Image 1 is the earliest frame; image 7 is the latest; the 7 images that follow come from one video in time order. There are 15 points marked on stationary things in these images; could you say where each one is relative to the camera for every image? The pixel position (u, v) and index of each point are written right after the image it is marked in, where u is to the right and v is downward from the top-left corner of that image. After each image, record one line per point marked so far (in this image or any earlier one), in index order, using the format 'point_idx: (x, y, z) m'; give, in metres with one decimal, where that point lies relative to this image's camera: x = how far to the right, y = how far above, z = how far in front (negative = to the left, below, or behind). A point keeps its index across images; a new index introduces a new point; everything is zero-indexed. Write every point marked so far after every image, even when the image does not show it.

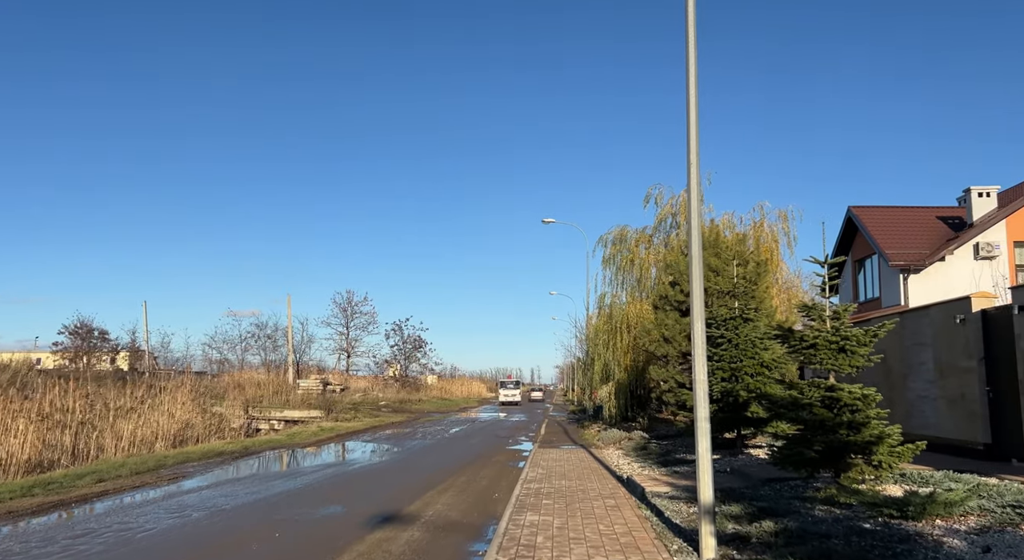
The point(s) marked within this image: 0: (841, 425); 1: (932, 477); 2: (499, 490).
0: (+4.0, -1.8, +9.2) m
1: (+5.3, -2.5, +9.6) m
2: (-0.3, -3.8, +13.8) m
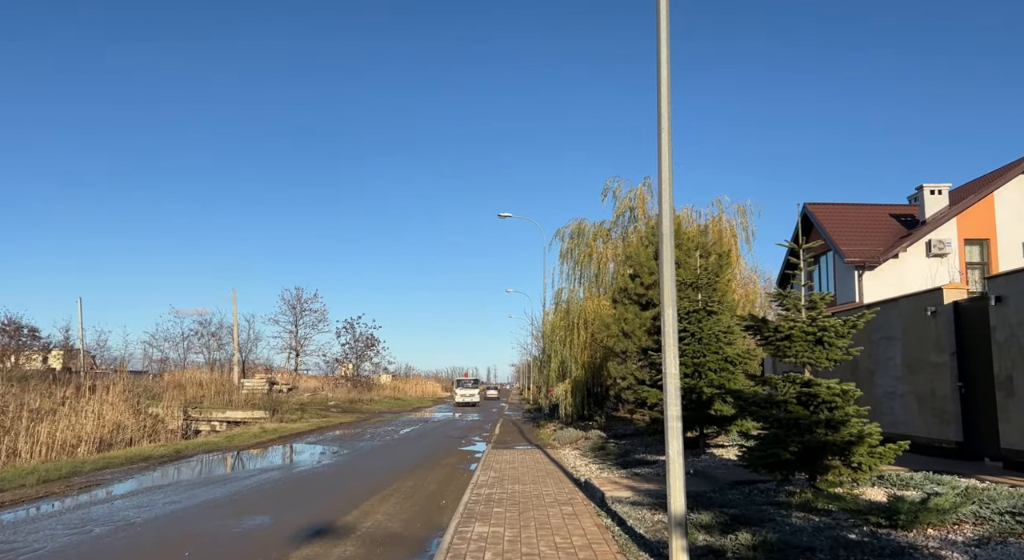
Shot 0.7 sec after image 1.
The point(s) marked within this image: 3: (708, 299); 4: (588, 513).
0: (+3.4, -1.6, +8.4) m
1: (+4.7, -2.3, +8.9) m
2: (-1.1, -3.7, +12.8) m
3: (+3.7, -0.4, +14.4) m
4: (+1.0, -3.1, +10.1) m
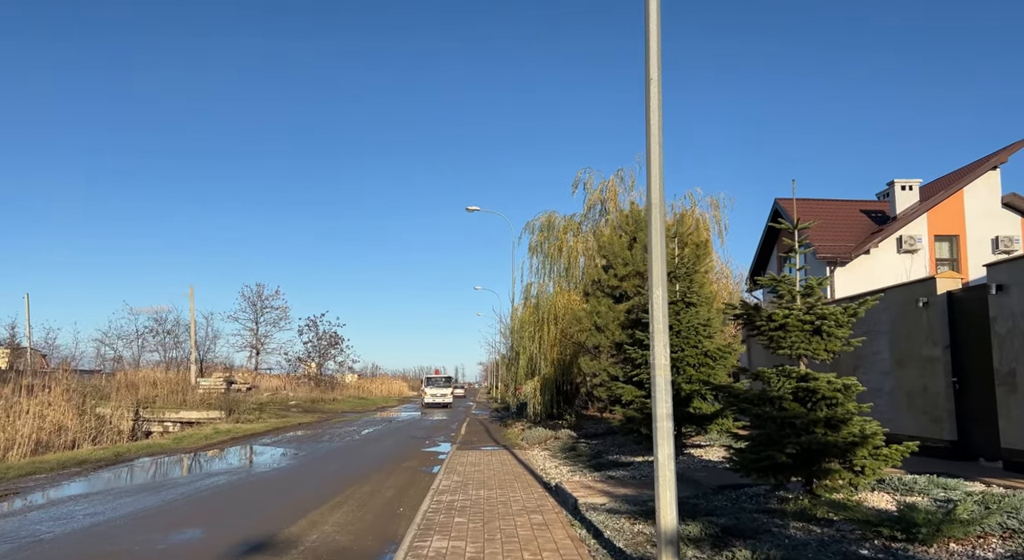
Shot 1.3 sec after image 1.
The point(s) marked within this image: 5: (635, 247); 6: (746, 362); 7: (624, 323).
0: (+3.0, -1.4, +7.5) m
1: (+4.3, -2.2, +8.1) m
2: (-1.7, -3.5, +11.7) m
3: (+3.1, -0.2, +13.5) m
4: (+0.6, -2.9, +9.2) m
5: (+2.7, +0.7, +16.2) m
6: (+5.3, -1.9, +17.2) m
7: (+2.3, -0.8, +15.3) m
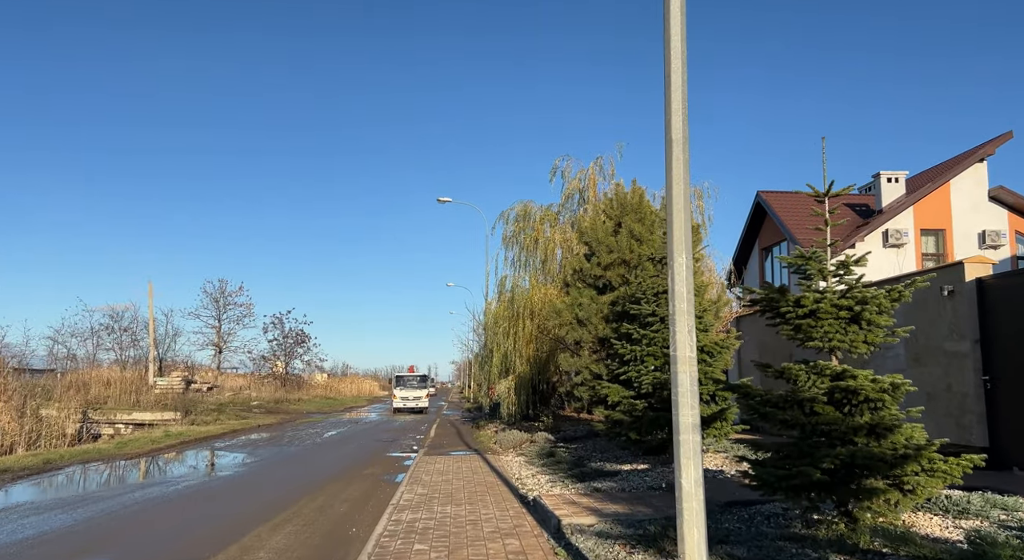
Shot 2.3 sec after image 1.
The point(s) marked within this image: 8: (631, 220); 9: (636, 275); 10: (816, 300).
0: (+2.8, -1.2, +6.1) m
1: (+4.0, -2.0, +6.7) m
2: (-2.1, -3.2, +10.2) m
3: (+2.7, 0.0, +12.1) m
4: (+0.3, -2.7, +7.7) m
5: (+2.1, +0.9, +14.8) m
6: (+4.7, -1.7, +15.9) m
7: (+1.8, -0.6, +13.9) m
8: (+2.3, +1.1, +14.7) m
9: (+2.2, +0.1, +13.7) m
10: (+2.6, -0.2, +6.6) m
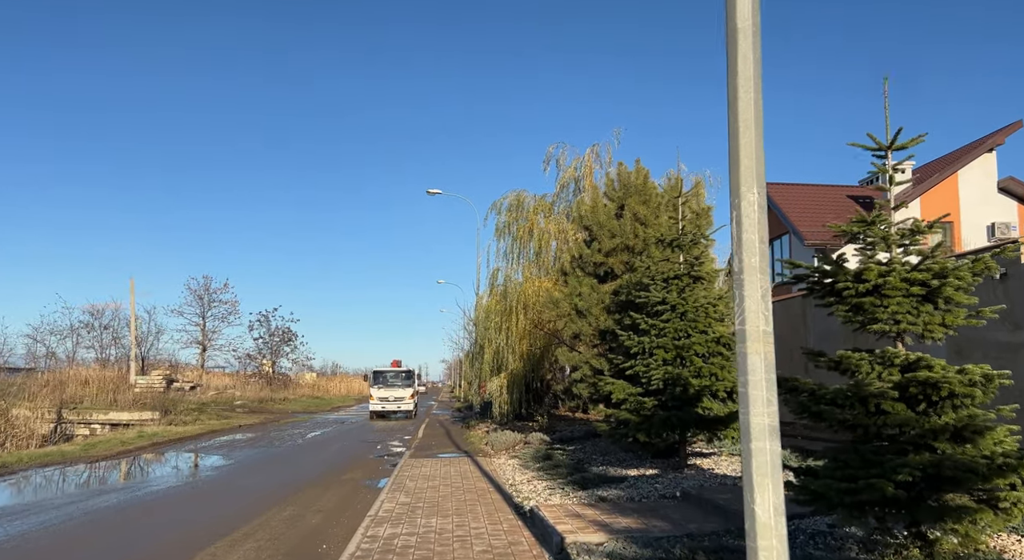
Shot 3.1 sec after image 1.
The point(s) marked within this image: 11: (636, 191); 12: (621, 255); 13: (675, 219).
0: (+2.8, -1.0, +4.9) m
1: (+4.0, -1.7, +5.5) m
2: (-2.1, -3.0, +8.9) m
3: (+2.6, +0.3, +10.9) m
4: (+0.3, -2.5, +6.4) m
5: (+2.0, +1.1, +13.6) m
6: (+4.6, -1.5, +14.7) m
7: (+1.7, -0.4, +12.7) m
8: (+2.2, +1.4, +13.5) m
9: (+2.1, +0.3, +12.5) m
10: (+2.6, 0.0, +5.4) m
11: (+2.2, +1.6, +13.7) m
12: (+1.9, +0.4, +13.5) m
13: (+2.7, +1.0, +12.7) m
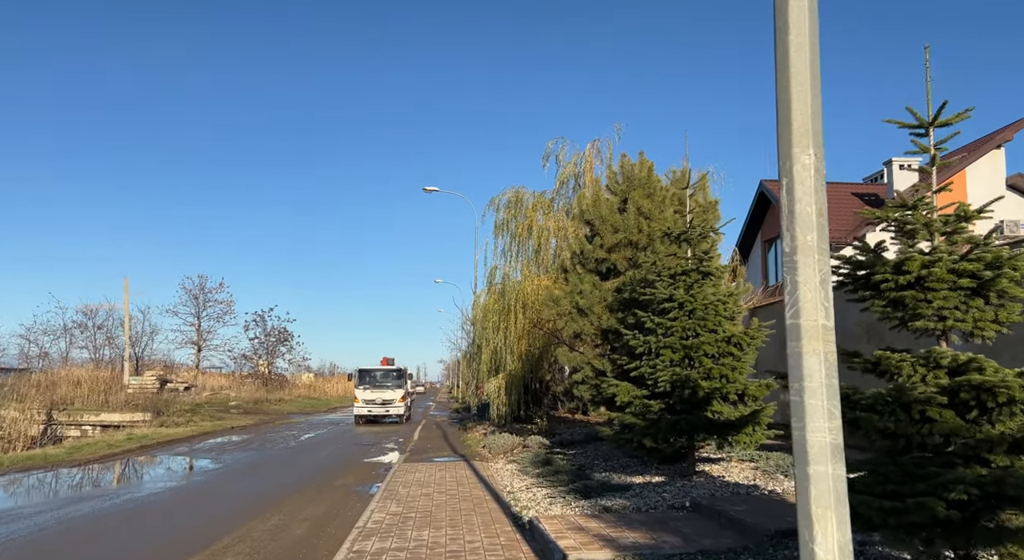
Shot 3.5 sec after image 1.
0: (+2.8, -0.9, +4.3) m
1: (+4.0, -1.7, +4.9) m
2: (-2.1, -3.0, +8.3) m
3: (+2.5, +0.3, +10.3) m
4: (+0.2, -2.4, +5.8) m
5: (+2.0, +1.2, +13.0) m
6: (+4.6, -1.4, +14.1) m
7: (+1.7, -0.4, +12.1) m
8: (+2.1, +1.4, +12.9) m
9: (+2.1, +0.4, +11.9) m
10: (+2.6, +0.1, +4.8) m
11: (+2.2, +1.7, +13.1) m
12: (+1.9, +0.5, +12.9) m
13: (+2.7, +1.1, +12.1) m
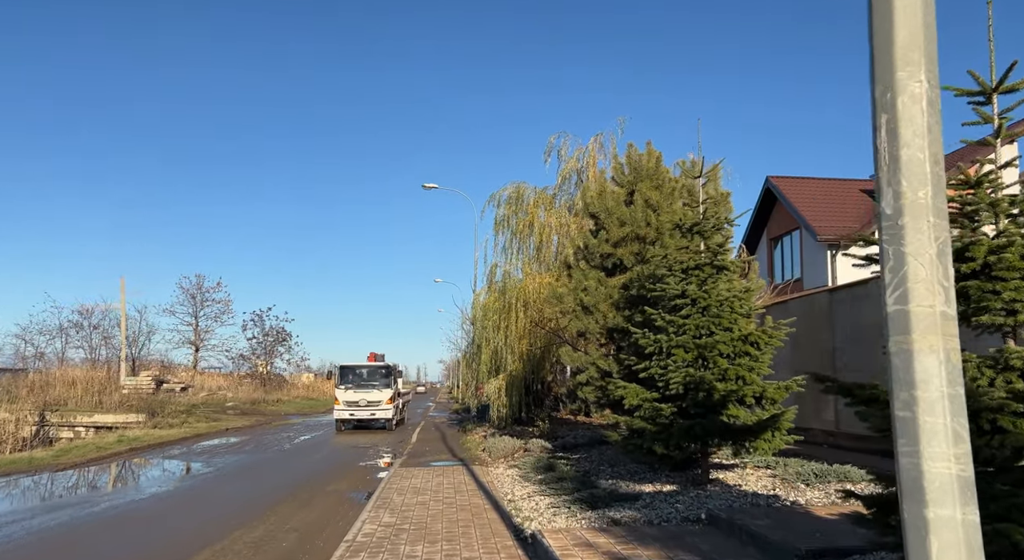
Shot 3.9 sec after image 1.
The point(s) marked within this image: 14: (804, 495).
0: (+2.8, -0.9, +3.7) m
1: (+4.0, -1.6, +4.3) m
2: (-2.1, -2.9, +7.7) m
3: (+2.6, +0.4, +9.6) m
4: (+0.2, -2.4, +5.2) m
5: (+2.0, +1.3, +12.4) m
6: (+4.6, -1.4, +13.5) m
7: (+1.7, -0.3, +11.5) m
8: (+2.1, +1.5, +12.2) m
9: (+2.1, +0.4, +11.2) m
10: (+2.6, +0.2, +4.1) m
11: (+2.2, +1.7, +12.5) m
12: (+1.9, +0.6, +12.2) m
13: (+2.7, +1.1, +11.5) m
14: (+3.1, -2.3, +8.0) m
